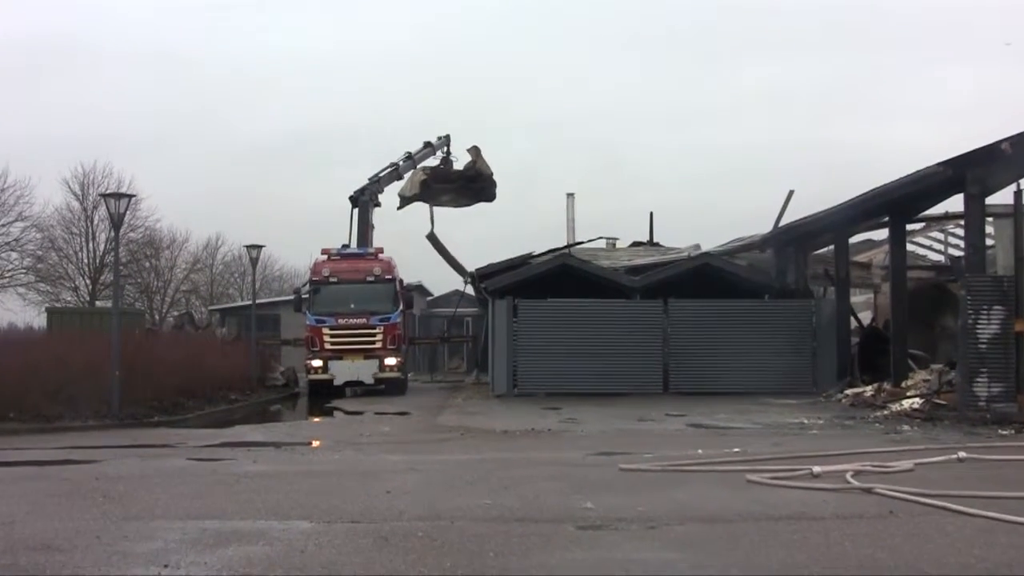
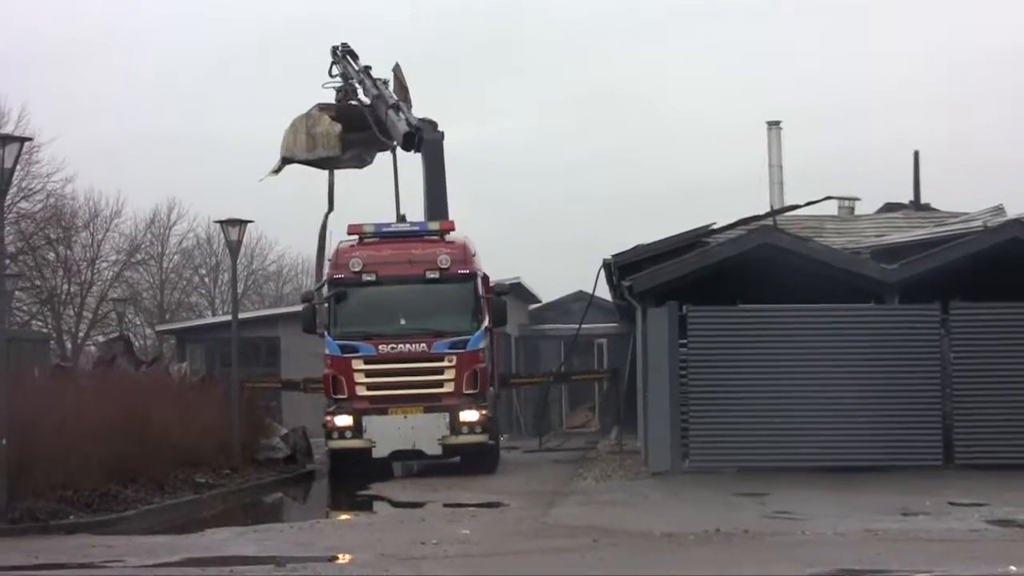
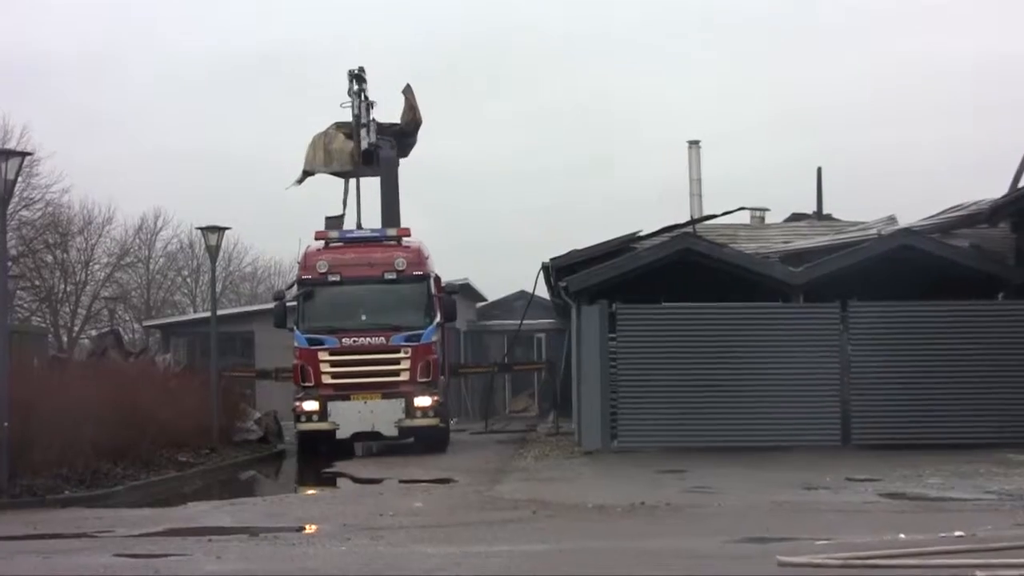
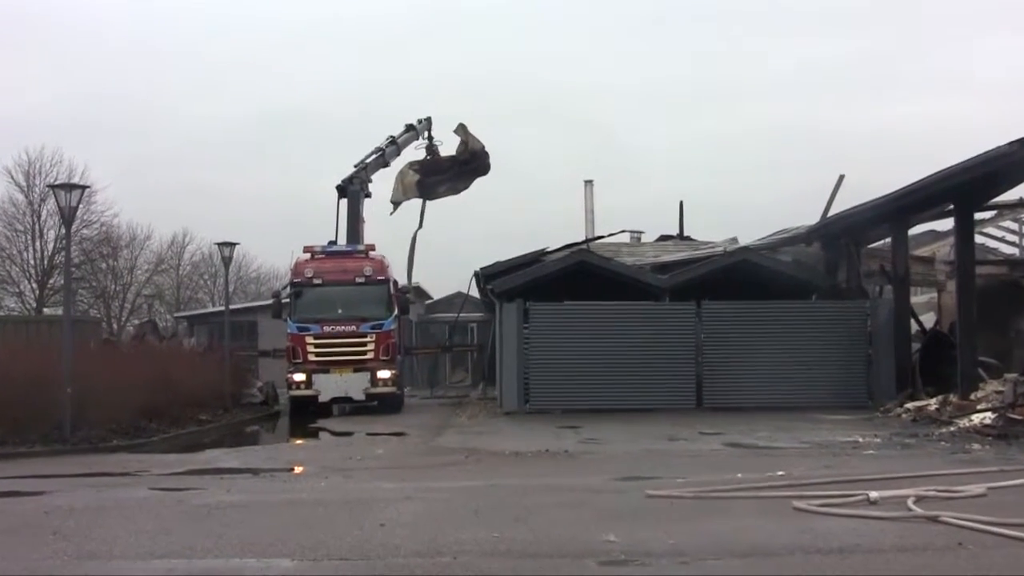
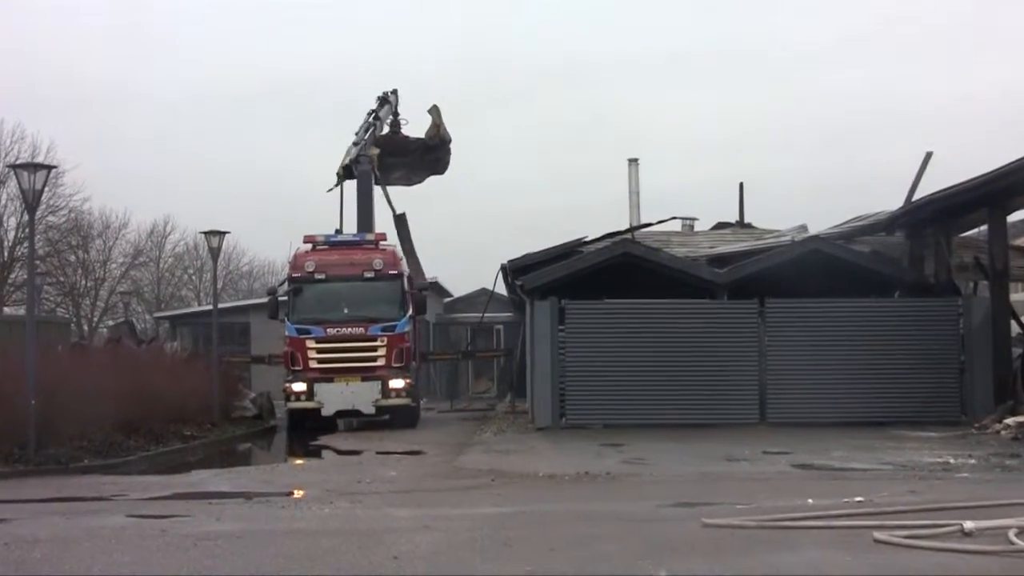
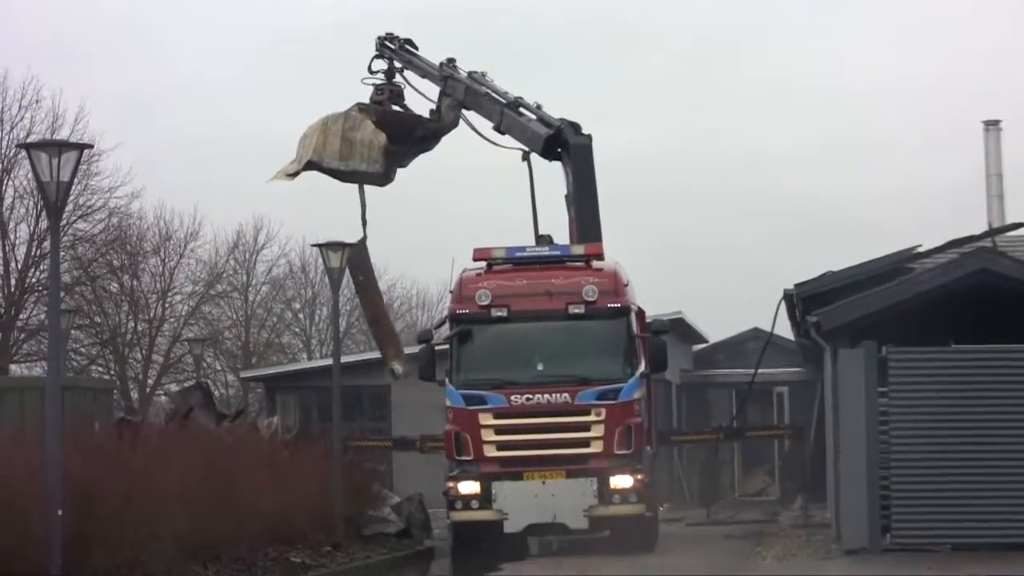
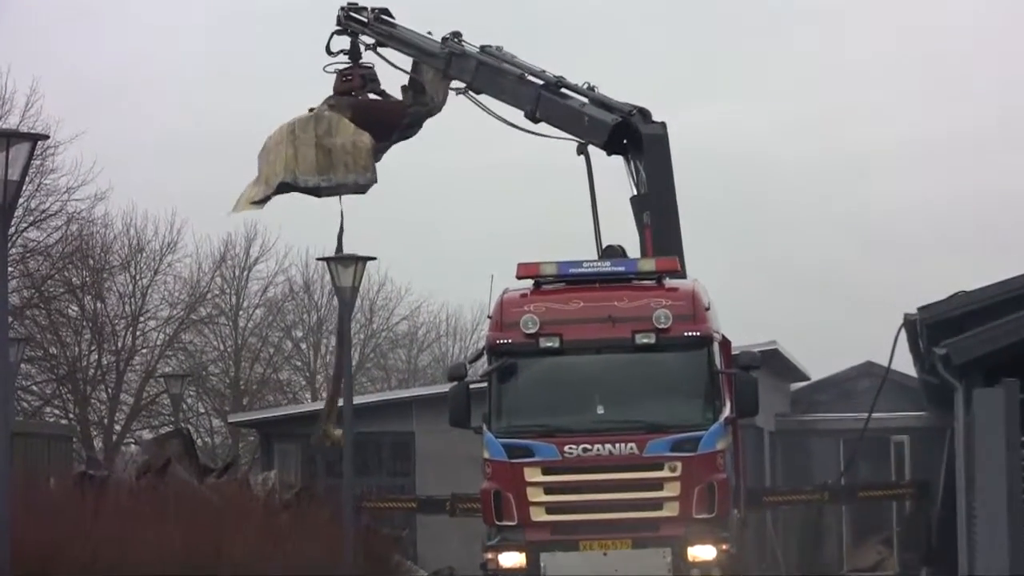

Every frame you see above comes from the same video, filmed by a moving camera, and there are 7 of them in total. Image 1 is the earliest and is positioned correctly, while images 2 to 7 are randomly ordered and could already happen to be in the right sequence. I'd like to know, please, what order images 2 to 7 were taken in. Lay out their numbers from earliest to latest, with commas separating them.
4, 5, 3, 2, 6, 7
